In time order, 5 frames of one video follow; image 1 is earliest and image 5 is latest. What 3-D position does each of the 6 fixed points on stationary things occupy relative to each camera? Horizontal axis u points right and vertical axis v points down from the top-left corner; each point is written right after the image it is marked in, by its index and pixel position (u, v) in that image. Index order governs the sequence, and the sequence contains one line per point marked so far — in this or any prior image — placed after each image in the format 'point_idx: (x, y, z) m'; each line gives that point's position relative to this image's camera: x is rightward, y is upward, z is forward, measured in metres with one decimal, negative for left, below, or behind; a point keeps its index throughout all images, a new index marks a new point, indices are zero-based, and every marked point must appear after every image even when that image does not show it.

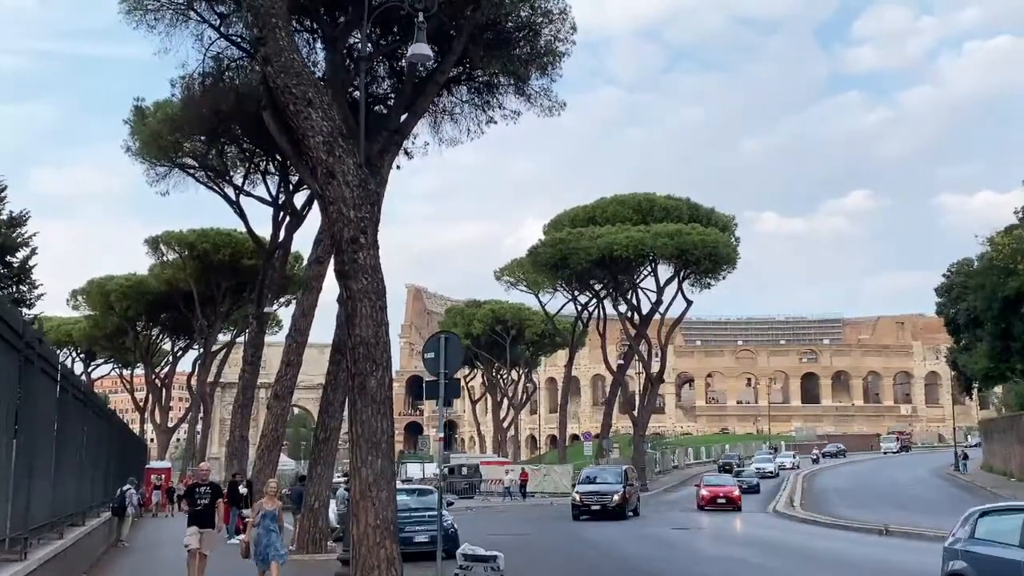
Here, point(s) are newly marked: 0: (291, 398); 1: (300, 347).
0: (-4.0, -2.0, +19.0) m
1: (-3.9, -1.1, +19.3) m
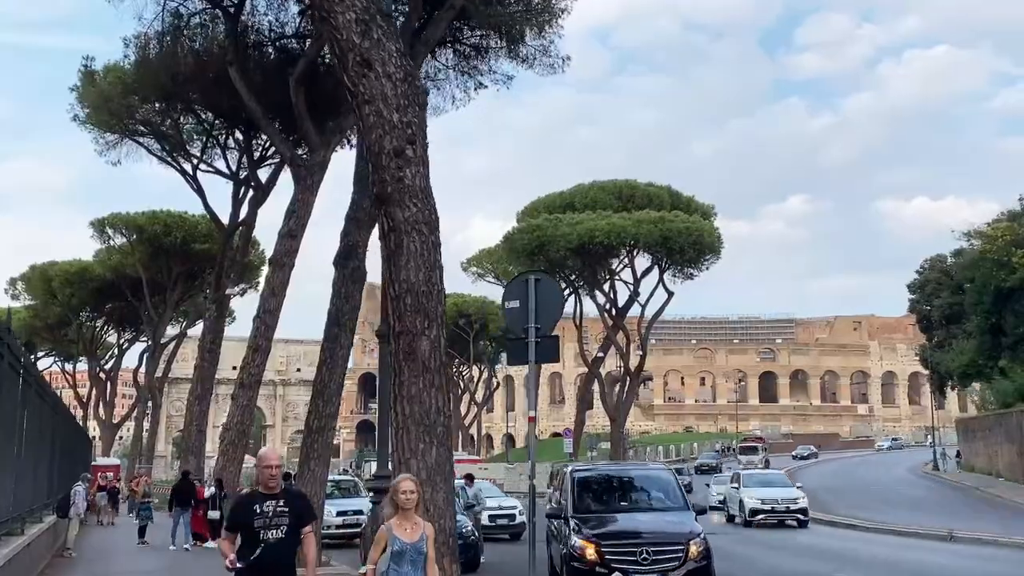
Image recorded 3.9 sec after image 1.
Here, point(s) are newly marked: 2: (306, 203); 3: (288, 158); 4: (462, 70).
0: (-4.1, -1.6, +17.1) m
1: (-4.1, -0.7, +17.4) m
2: (-3.5, +1.4, +17.3) m
3: (-3.7, +2.2, +17.2) m
4: (-0.9, +3.9, +18.6) m
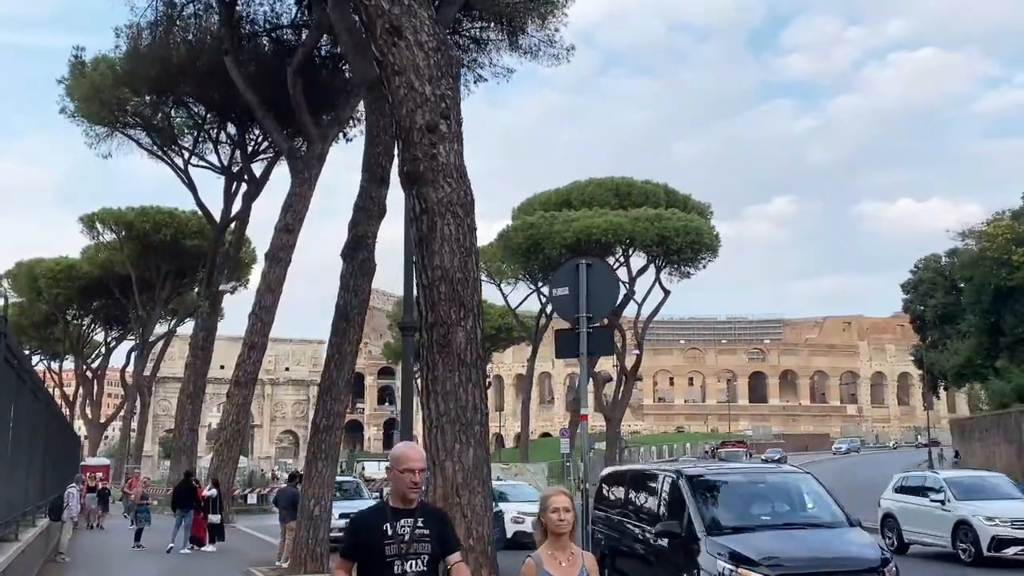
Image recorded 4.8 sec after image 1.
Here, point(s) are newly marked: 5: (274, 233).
0: (-4.1, -1.6, +16.7) m
1: (-4.0, -0.7, +17.0) m
2: (-3.4, +1.5, +16.8) m
3: (-3.7, +2.2, +16.8) m
4: (-0.9, +4.0, +18.2) m
5: (-3.9, +0.9, +17.2) m
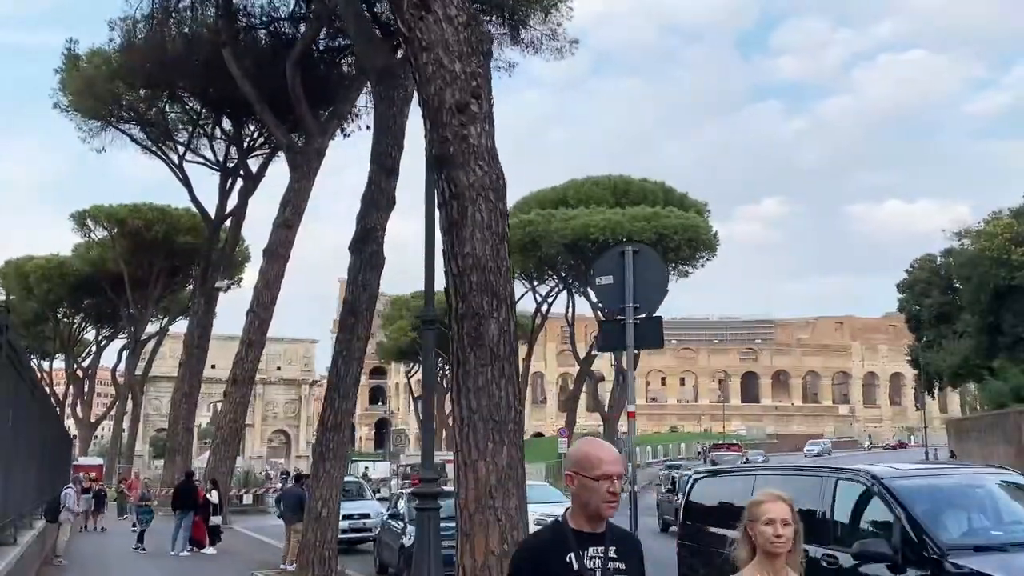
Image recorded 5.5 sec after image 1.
0: (-4.1, -1.5, +16.4) m
1: (-4.0, -0.6, +16.7) m
2: (-3.4, +1.5, +16.6) m
3: (-3.6, +2.3, +16.5) m
4: (-0.9, +4.0, +17.9) m
5: (-3.9, +1.0, +16.9) m
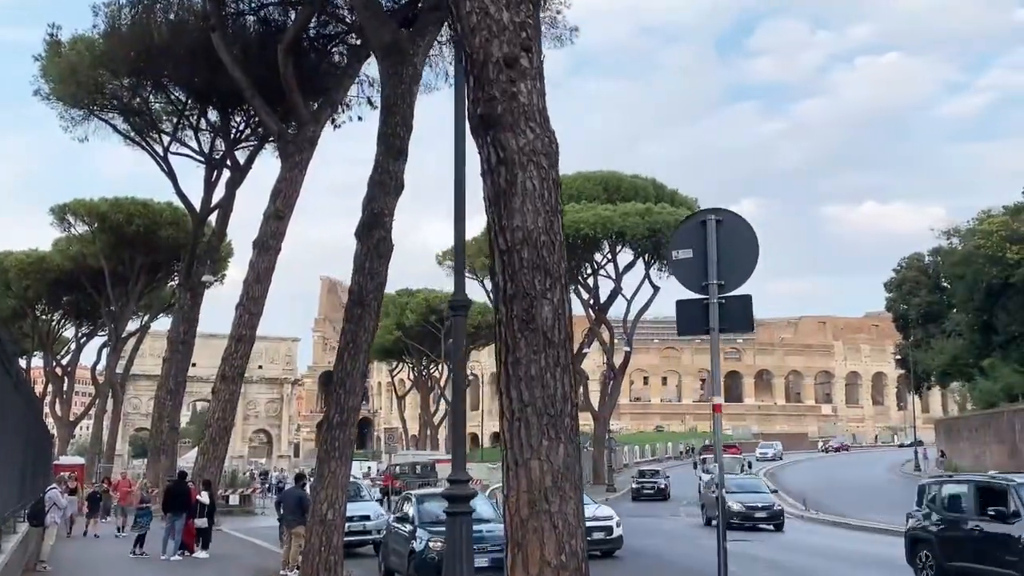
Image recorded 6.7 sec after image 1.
0: (-4.1, -1.4, +15.8) m
1: (-4.0, -0.5, +16.1) m
2: (-3.4, +1.6, +16.0) m
3: (-3.6, +2.4, +15.9) m
4: (-0.9, +4.1, +17.4) m
5: (-3.9, +1.1, +16.3) m
